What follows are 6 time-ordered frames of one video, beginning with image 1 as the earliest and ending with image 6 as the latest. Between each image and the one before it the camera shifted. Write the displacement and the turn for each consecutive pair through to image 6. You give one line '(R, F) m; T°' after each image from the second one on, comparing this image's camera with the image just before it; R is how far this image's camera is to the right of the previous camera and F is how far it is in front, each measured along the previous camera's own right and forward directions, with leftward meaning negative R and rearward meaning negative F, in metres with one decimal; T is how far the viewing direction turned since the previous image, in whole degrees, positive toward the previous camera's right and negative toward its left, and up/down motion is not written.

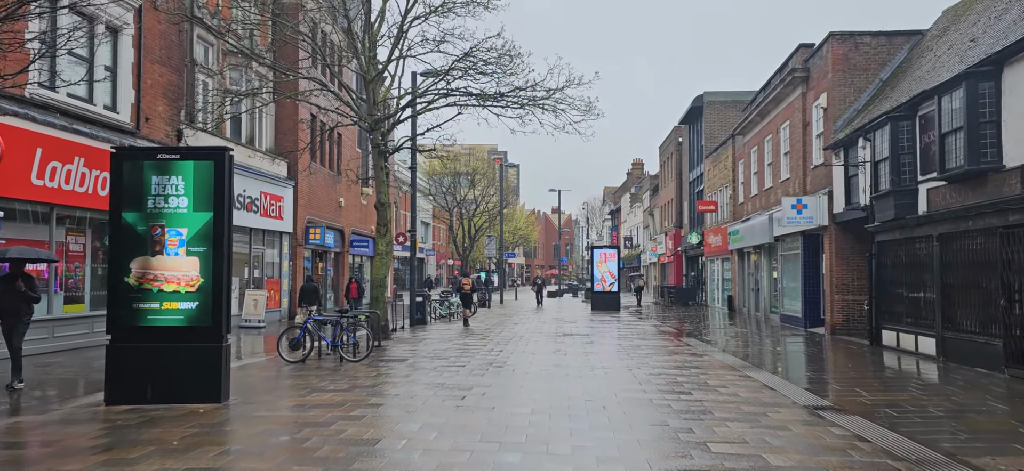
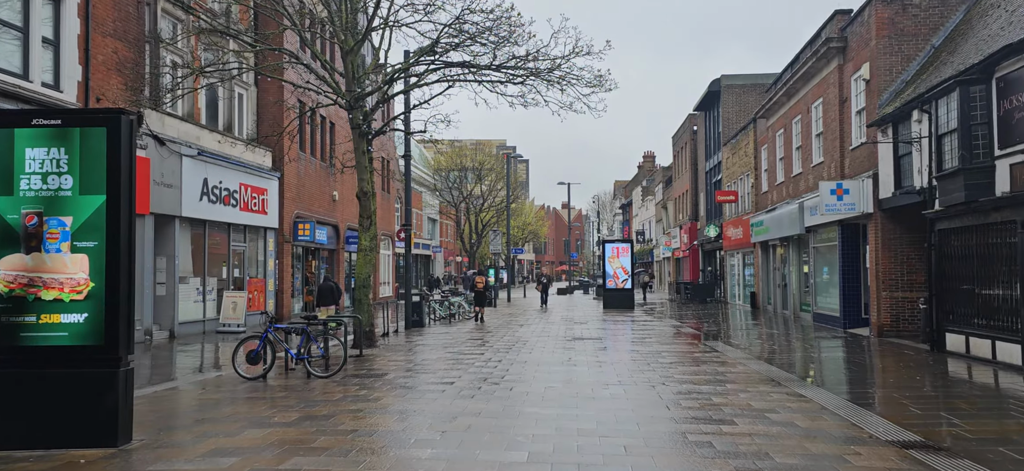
(+0.2, +2.2) m; -1°
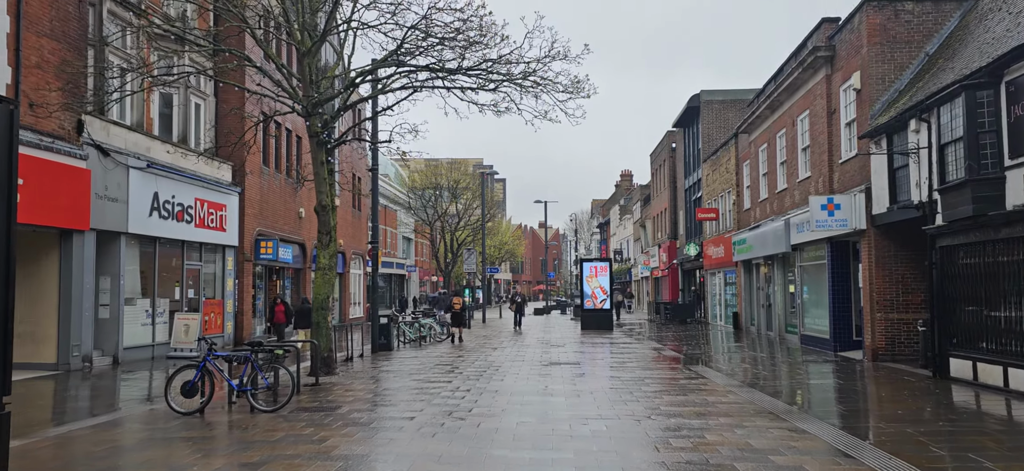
(+0.1, +1.1) m; +2°
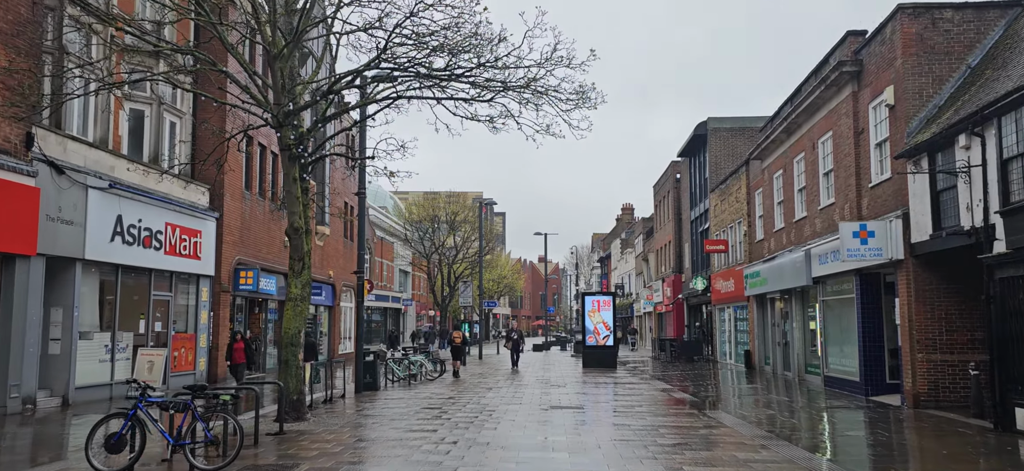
(+0.1, +1.6) m; 0°
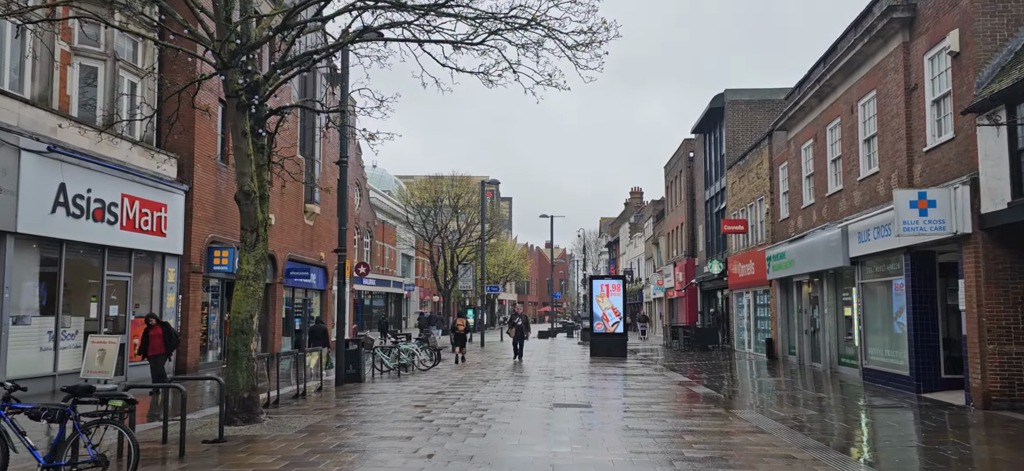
(+0.2, +2.1) m; -1°
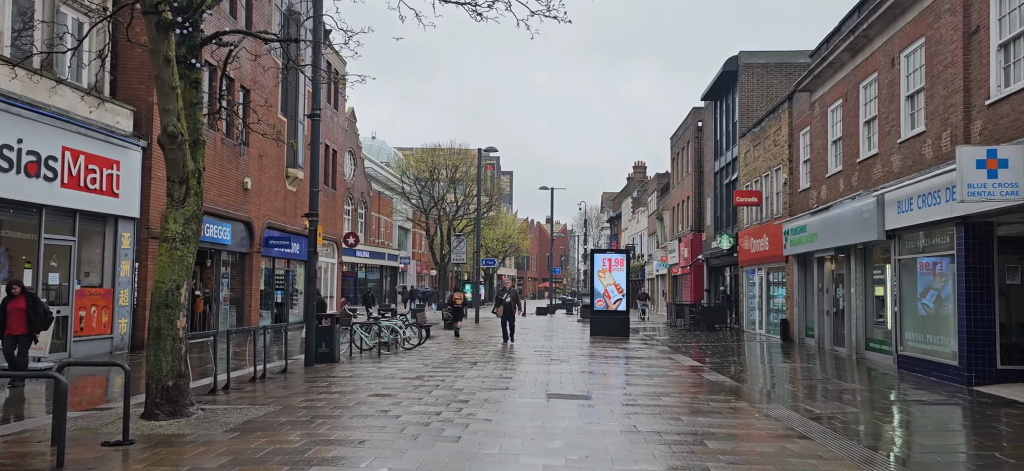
(+0.2, +1.9) m; 0°
